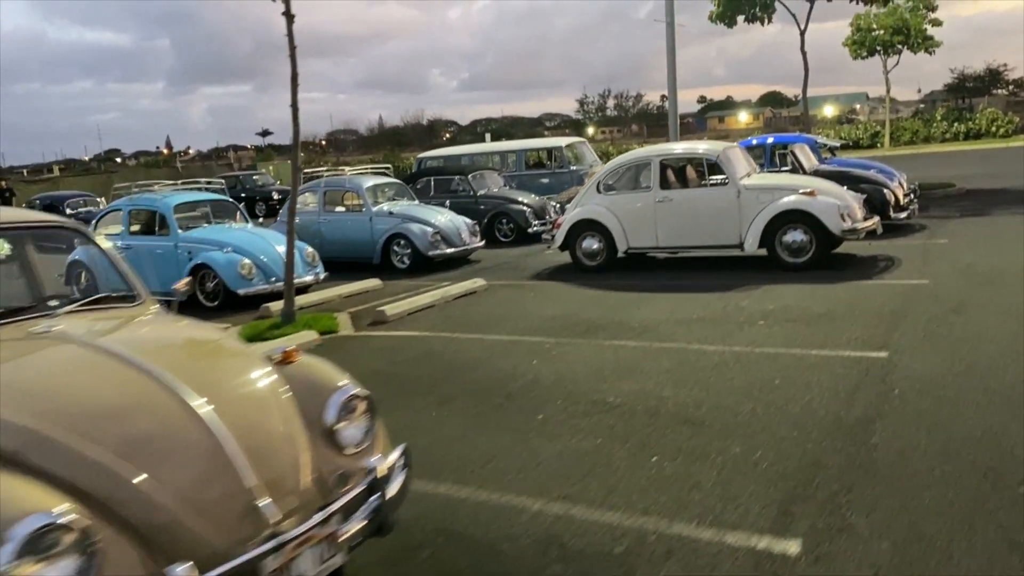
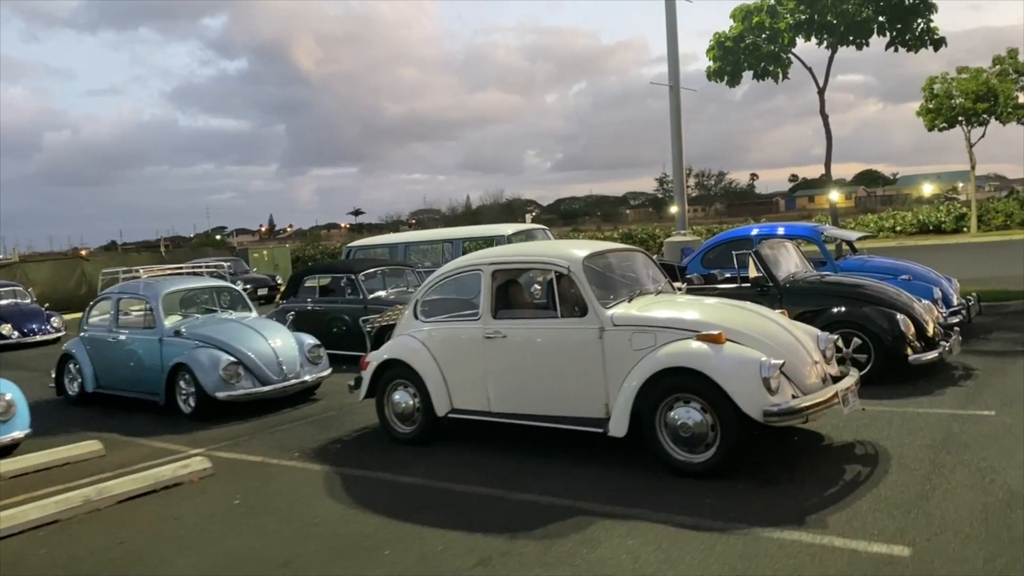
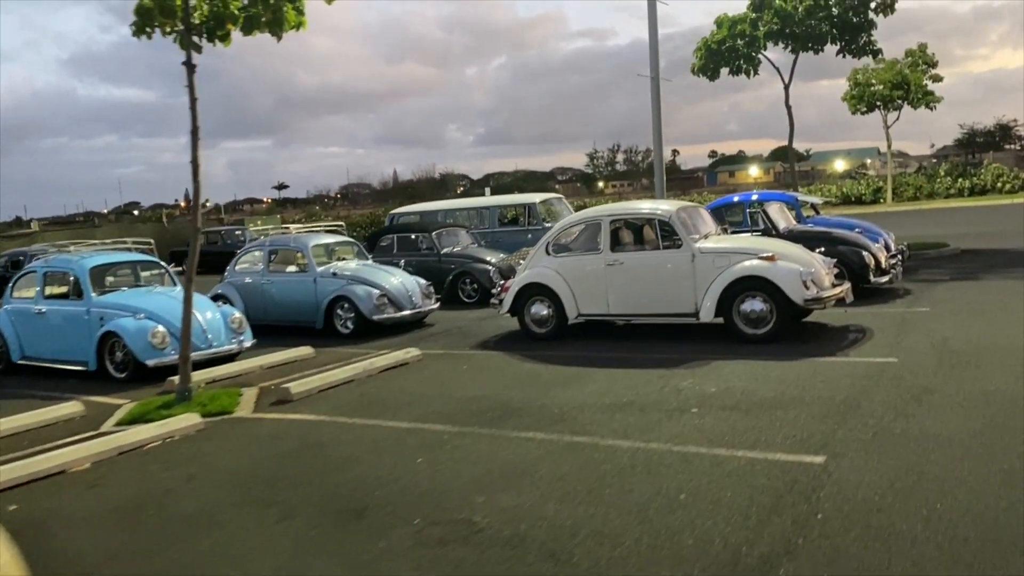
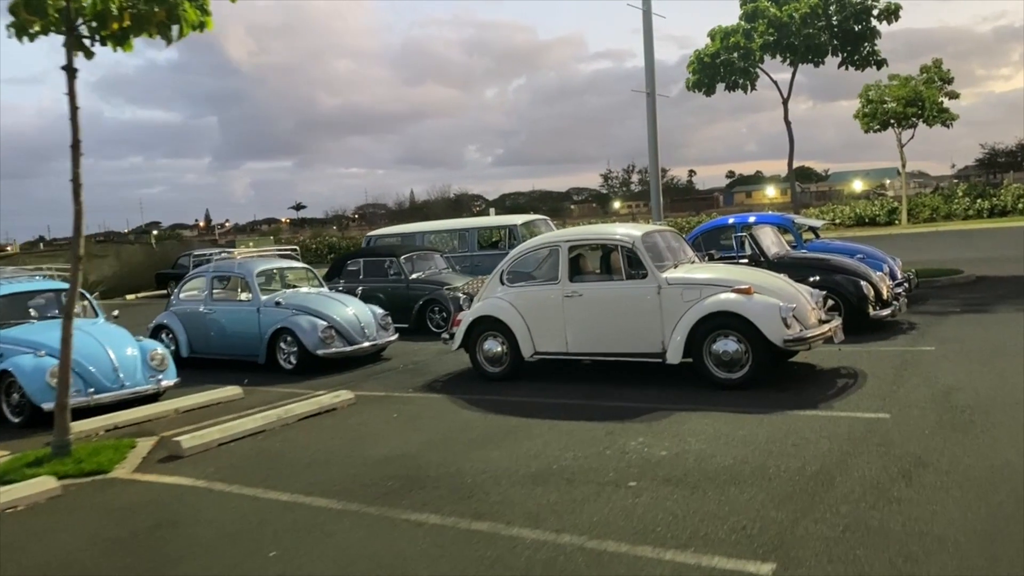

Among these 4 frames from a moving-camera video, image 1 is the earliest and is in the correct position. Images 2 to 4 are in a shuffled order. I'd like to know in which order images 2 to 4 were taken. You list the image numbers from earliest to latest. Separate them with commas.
3, 4, 2
